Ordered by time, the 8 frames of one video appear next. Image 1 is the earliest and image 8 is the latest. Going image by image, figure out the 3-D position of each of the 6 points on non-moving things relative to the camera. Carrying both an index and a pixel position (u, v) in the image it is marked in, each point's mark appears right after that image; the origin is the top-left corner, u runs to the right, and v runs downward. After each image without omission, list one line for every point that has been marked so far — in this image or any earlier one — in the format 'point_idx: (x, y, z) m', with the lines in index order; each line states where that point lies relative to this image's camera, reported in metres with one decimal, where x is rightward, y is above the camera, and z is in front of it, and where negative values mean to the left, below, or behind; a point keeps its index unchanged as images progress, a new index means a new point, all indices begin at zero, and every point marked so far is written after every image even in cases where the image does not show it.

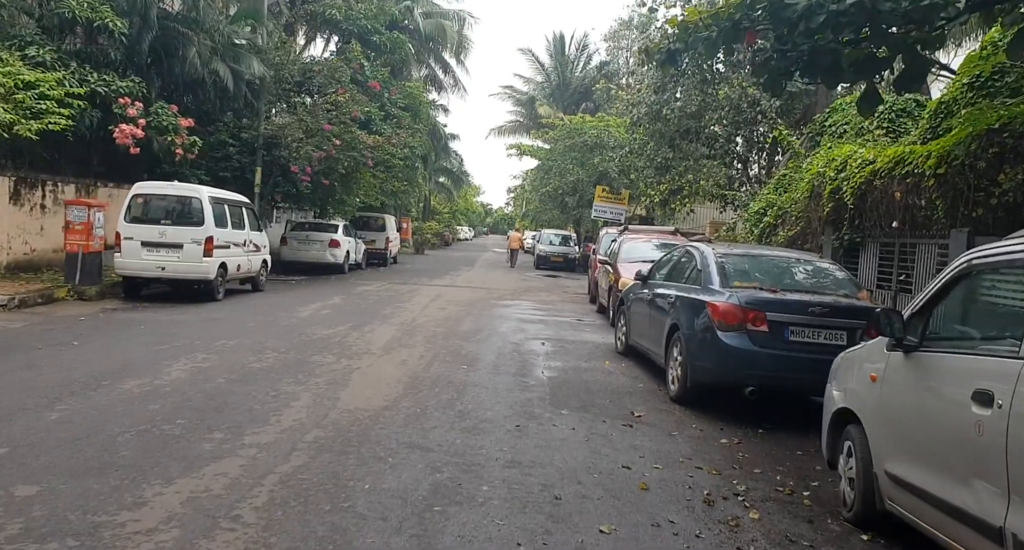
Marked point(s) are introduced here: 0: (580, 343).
0: (+1.0, -1.0, +10.6) m
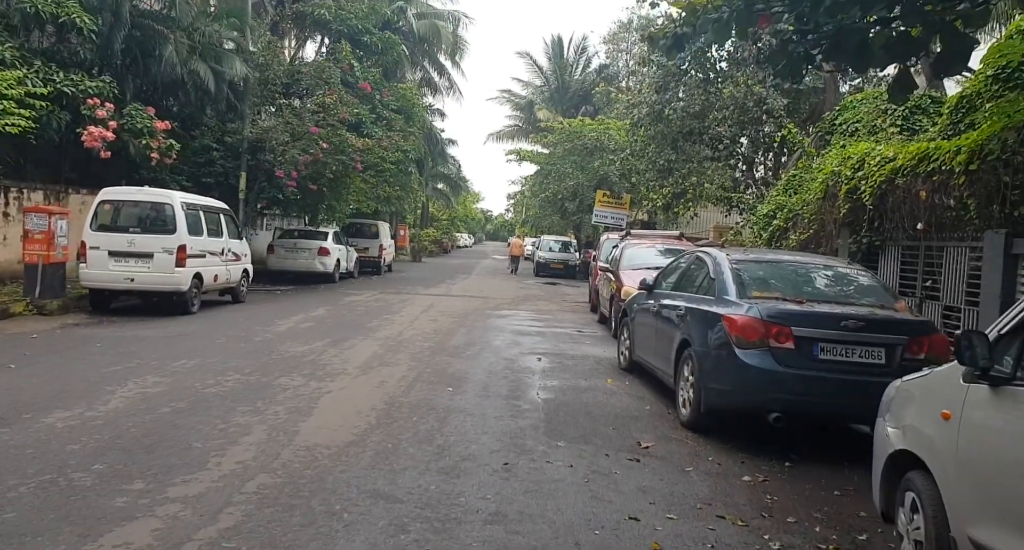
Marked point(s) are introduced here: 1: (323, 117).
0: (+0.9, -1.1, +9.8) m
1: (-4.8, +4.0, +18.6) m
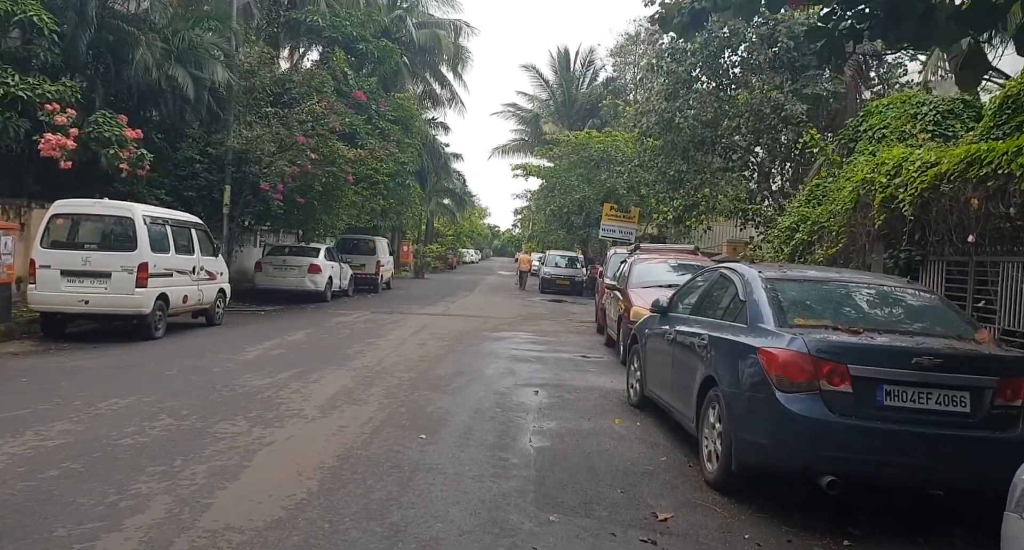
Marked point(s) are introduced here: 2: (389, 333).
0: (+0.8, -1.3, +8.5) m
1: (-4.8, +3.6, +17.5) m
2: (-2.2, -1.0, +12.9) m
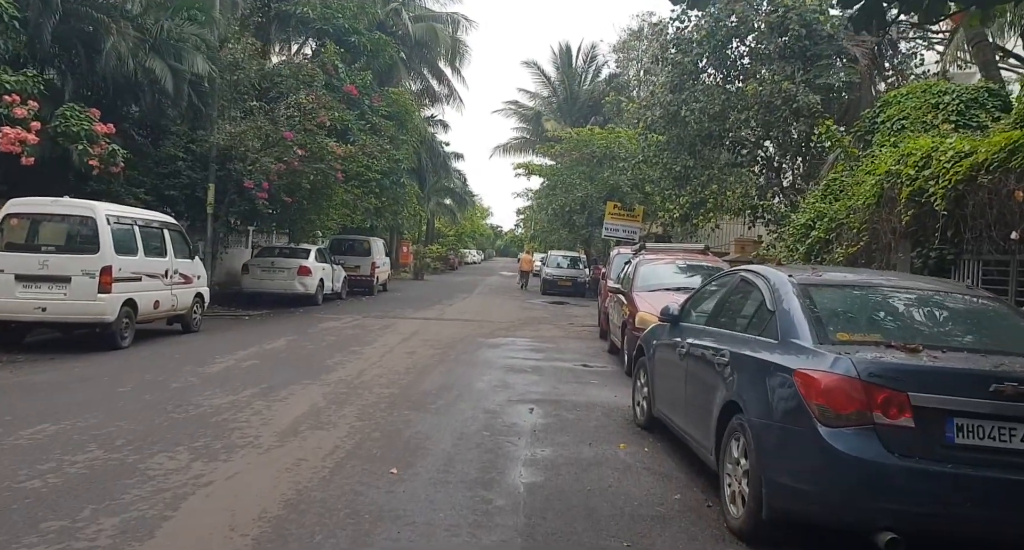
0: (+0.8, -1.4, +7.7) m
1: (-4.8, +3.5, +16.7) m
2: (-2.2, -1.1, +12.1) m
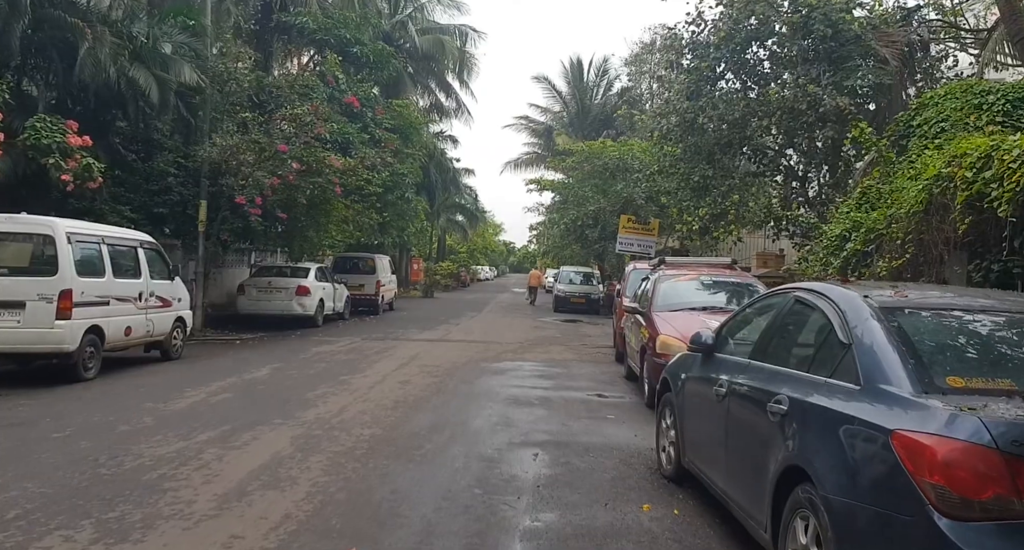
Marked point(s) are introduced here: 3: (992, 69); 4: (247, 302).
0: (+0.8, -1.6, +6.5) m
1: (-4.7, +3.1, +15.8) m
2: (-2.1, -1.4, +11.0) m
3: (+11.1, +4.8, +16.9) m
4: (-6.2, -0.6, +17.2) m
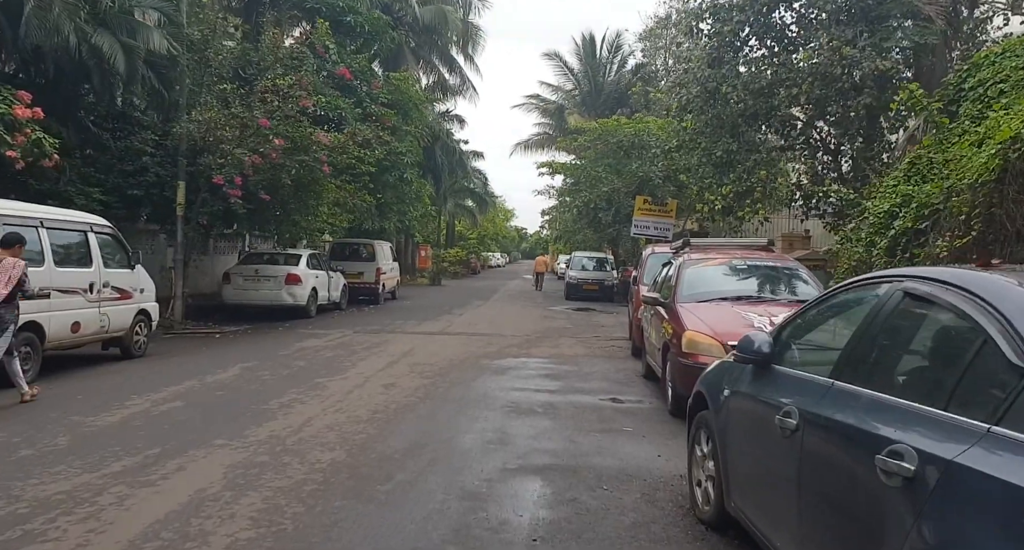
0: (+0.7, -1.4, +5.2) m
1: (-4.6, +3.3, +14.5) m
2: (-2.1, -1.2, +9.7) m
3: (+11.2, +5.2, +15.3) m
4: (-6.1, -0.4, +15.9) m
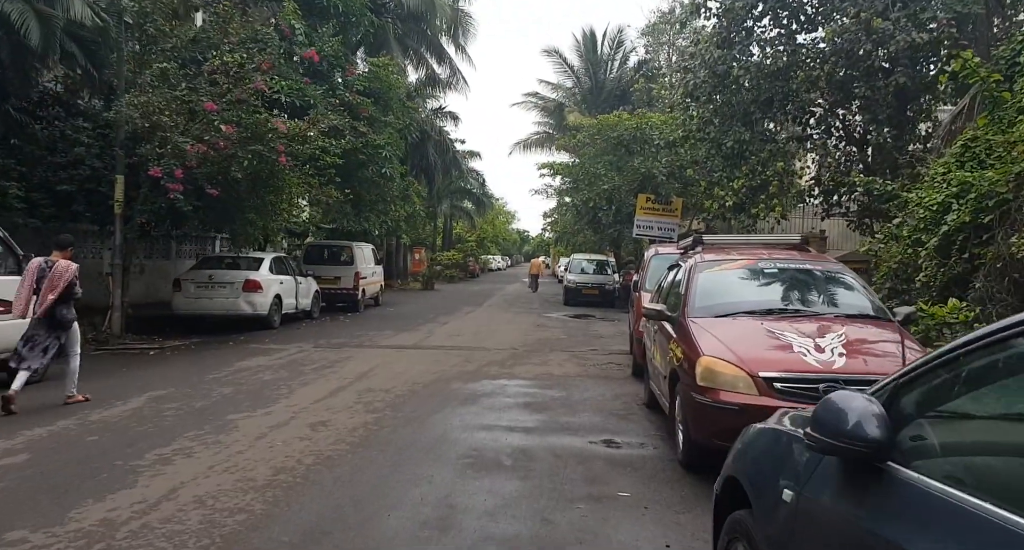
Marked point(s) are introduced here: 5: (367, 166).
0: (+0.4, -1.5, +3.4) m
1: (-4.9, +3.2, +12.7) m
2: (-2.4, -1.3, +7.9) m
3: (+10.9, +5.1, +13.5) m
4: (-6.3, -0.5, +14.2) m
5: (-3.5, +2.6, +17.6) m
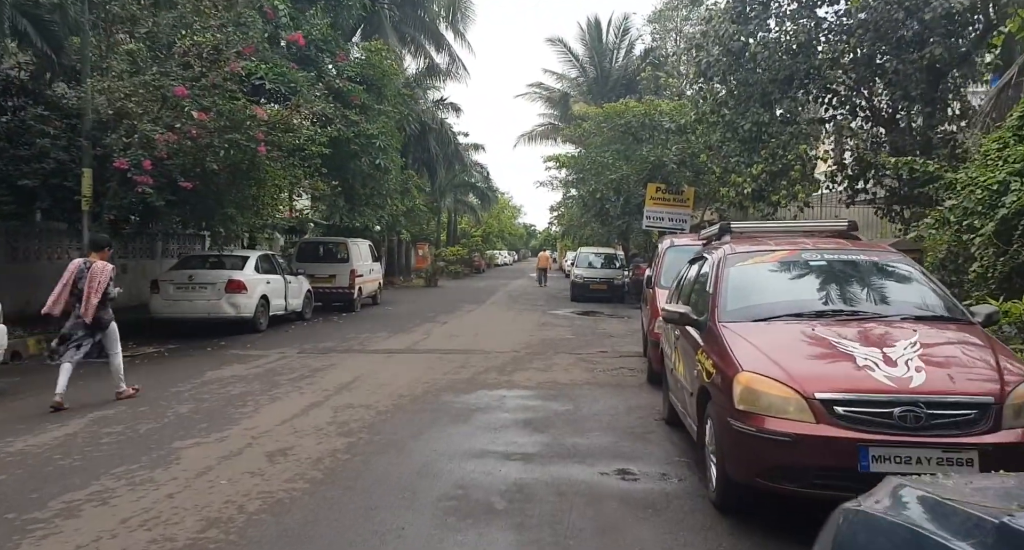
0: (+0.3, -1.5, +2.3) m
1: (-4.9, +3.2, +11.7) m
2: (-2.4, -1.3, +6.9) m
3: (+10.8, +5.4, +12.3) m
4: (-6.3, -0.5, +13.2) m
5: (-3.4, +2.7, +16.6) m
